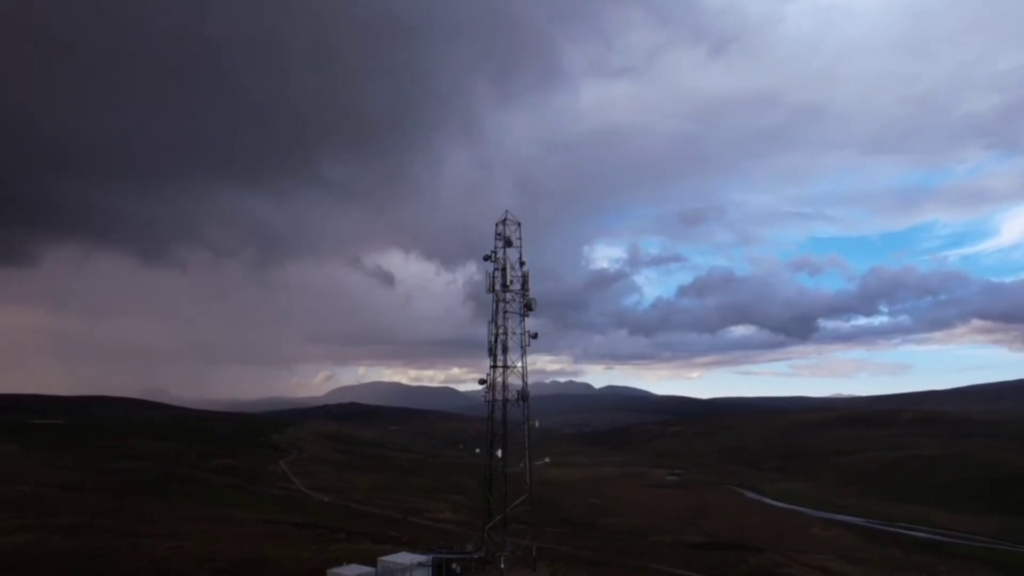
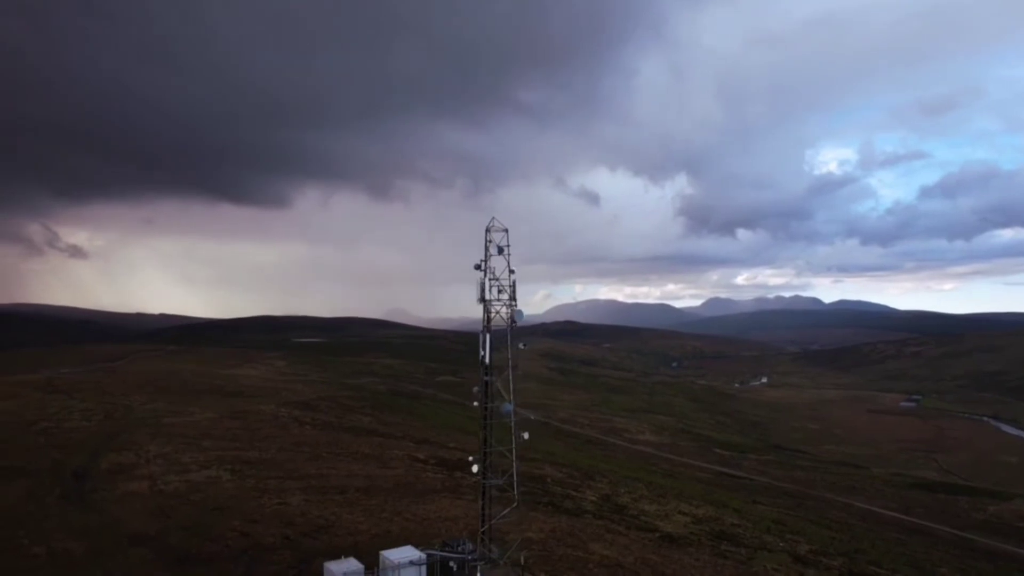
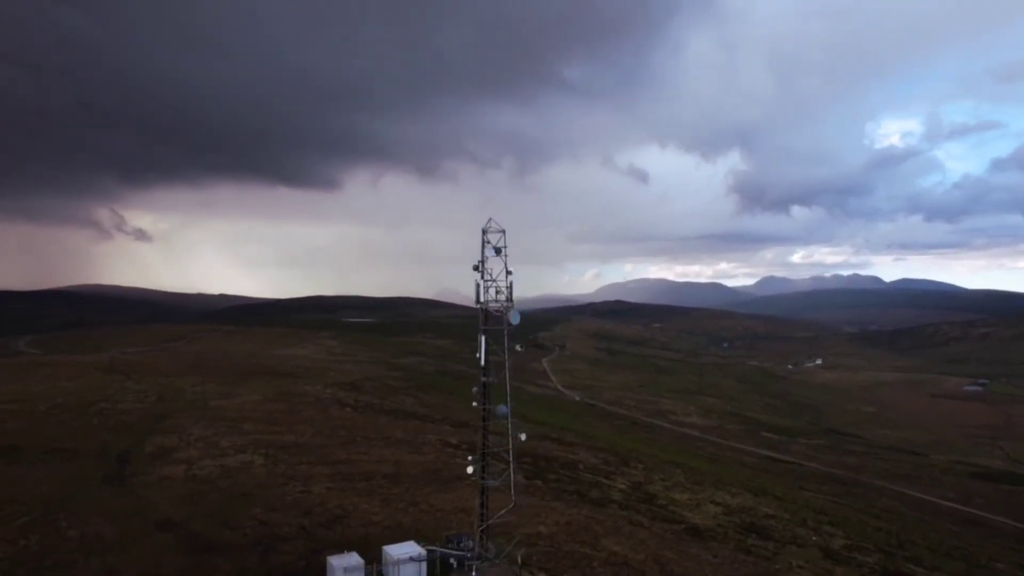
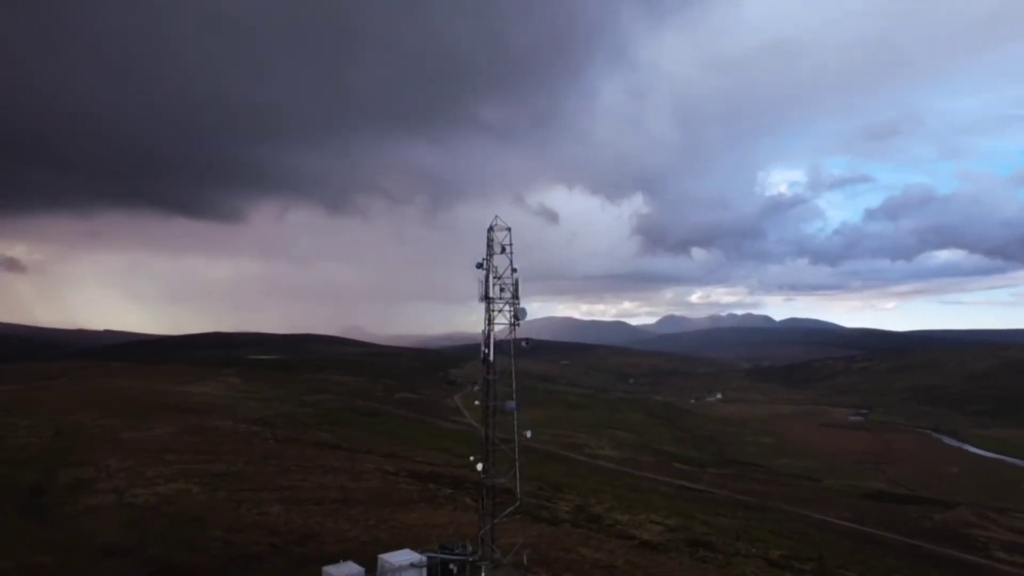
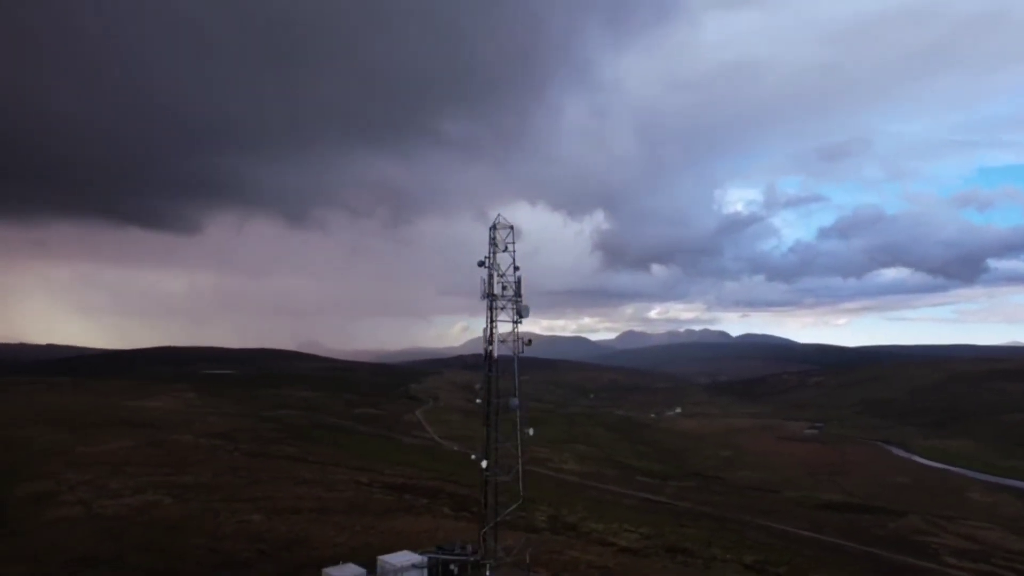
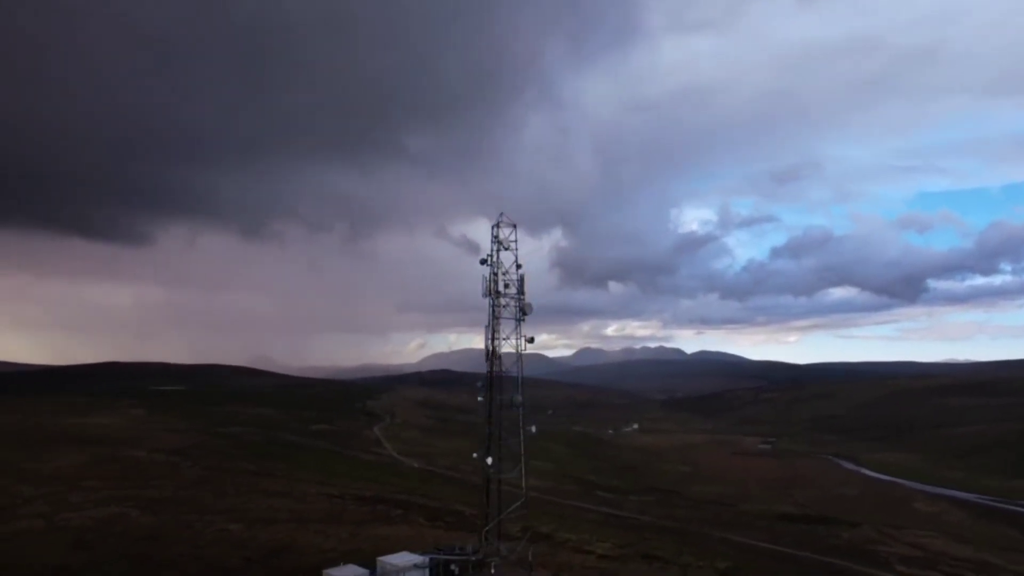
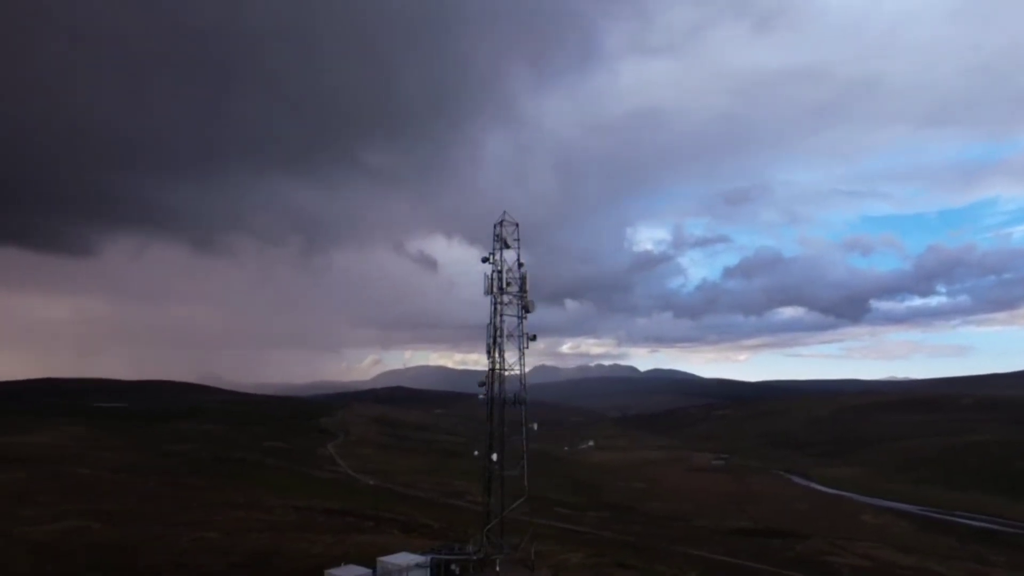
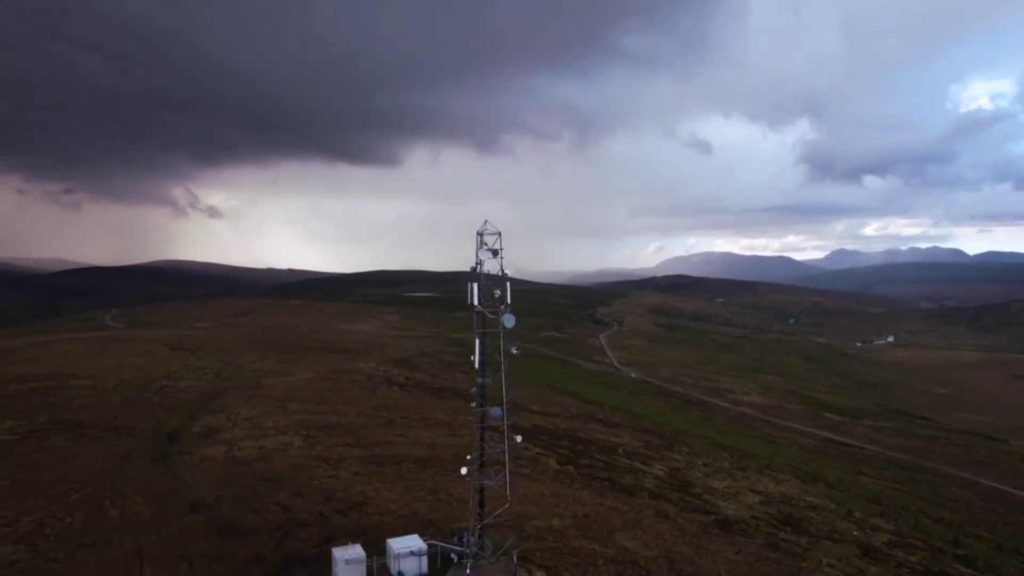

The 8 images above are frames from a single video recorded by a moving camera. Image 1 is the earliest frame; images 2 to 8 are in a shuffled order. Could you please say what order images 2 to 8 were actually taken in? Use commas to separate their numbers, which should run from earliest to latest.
7, 6, 5, 4, 2, 3, 8
